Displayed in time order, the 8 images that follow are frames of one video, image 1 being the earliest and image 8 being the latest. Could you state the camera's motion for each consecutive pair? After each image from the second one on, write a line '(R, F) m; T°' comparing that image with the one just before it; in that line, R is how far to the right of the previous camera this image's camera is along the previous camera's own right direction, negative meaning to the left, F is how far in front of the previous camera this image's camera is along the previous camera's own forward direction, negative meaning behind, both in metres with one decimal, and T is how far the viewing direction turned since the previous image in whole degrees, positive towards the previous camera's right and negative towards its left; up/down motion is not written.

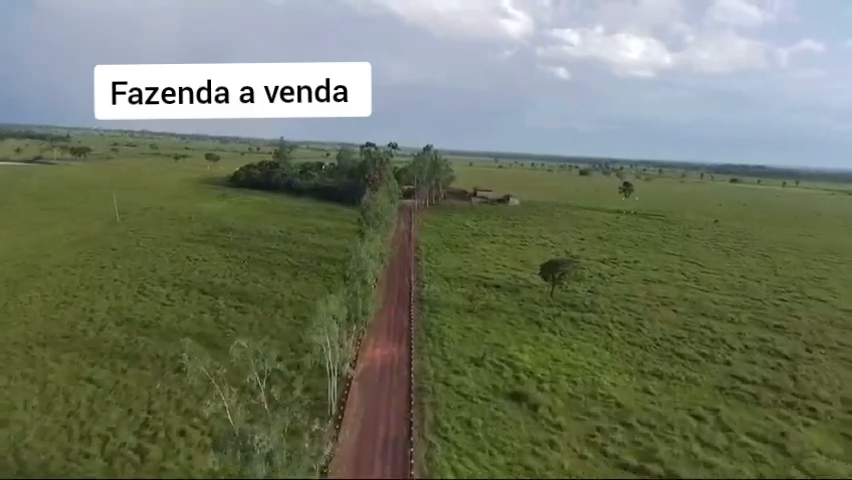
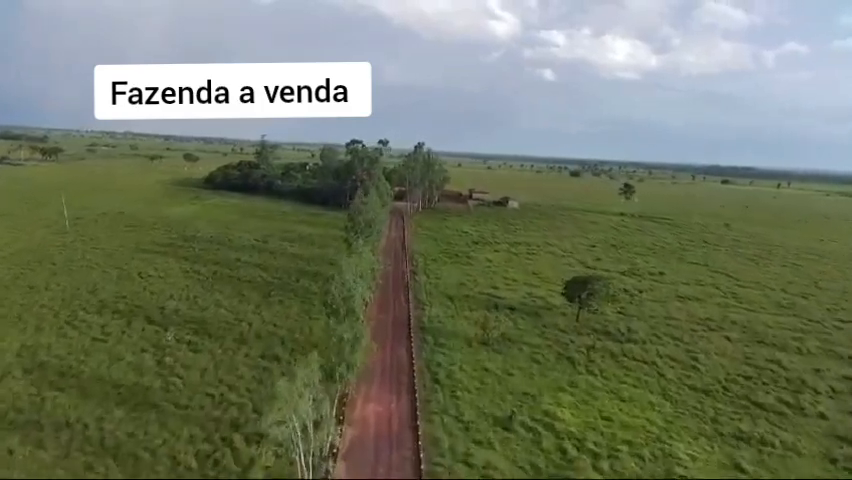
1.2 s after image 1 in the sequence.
(-1.1, +10.8) m; +1°
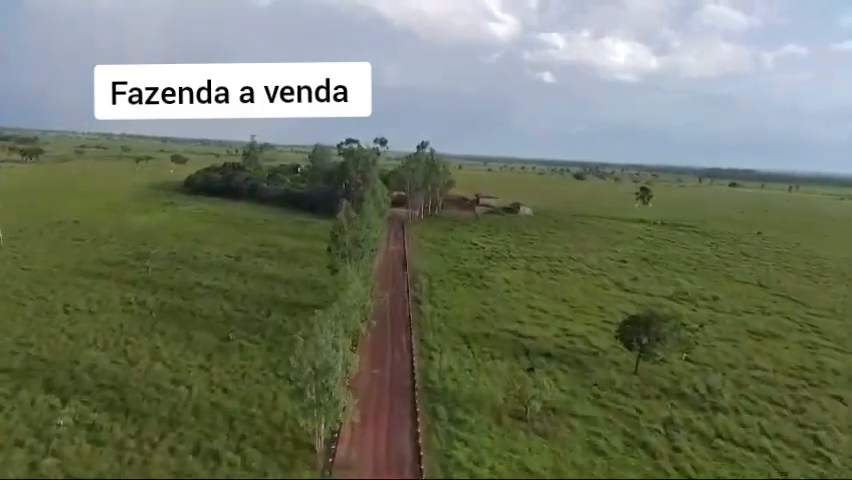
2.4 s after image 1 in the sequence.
(-0.6, +12.8) m; 0°
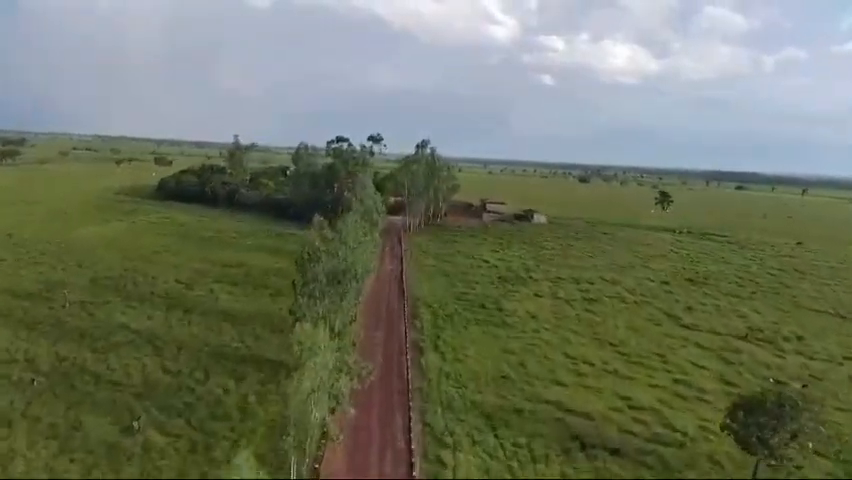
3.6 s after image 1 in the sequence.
(-0.3, +13.5) m; 0°
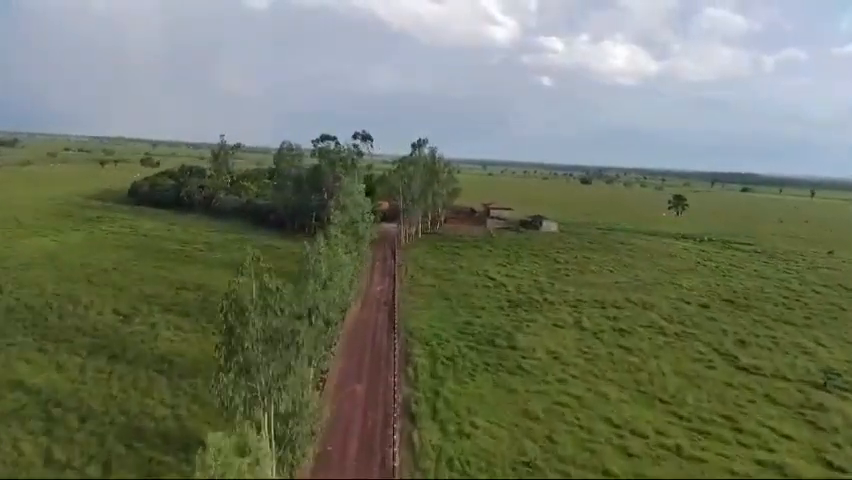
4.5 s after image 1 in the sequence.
(+0.2, +9.8) m; 0°
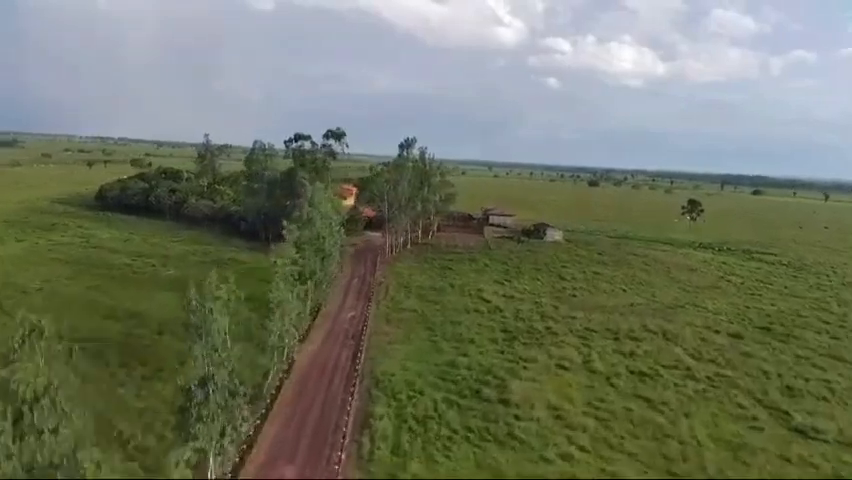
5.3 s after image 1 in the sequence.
(+1.8, +8.5) m; -1°
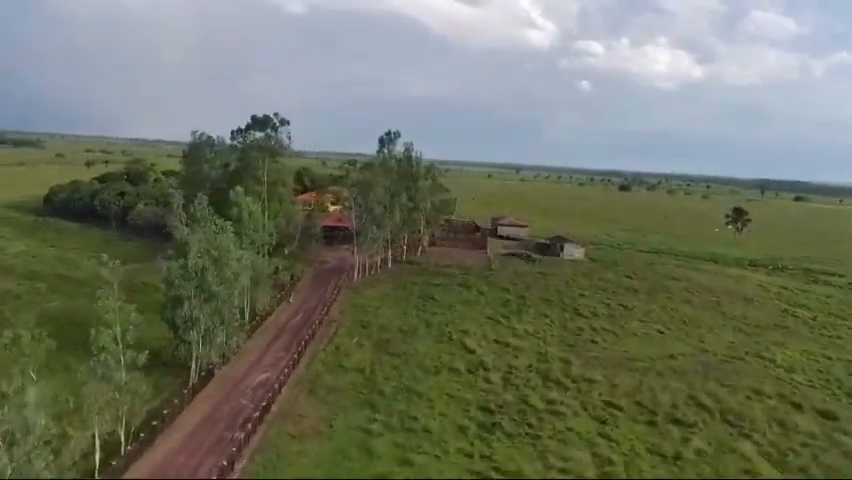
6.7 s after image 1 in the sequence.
(+3.8, +14.4) m; -2°
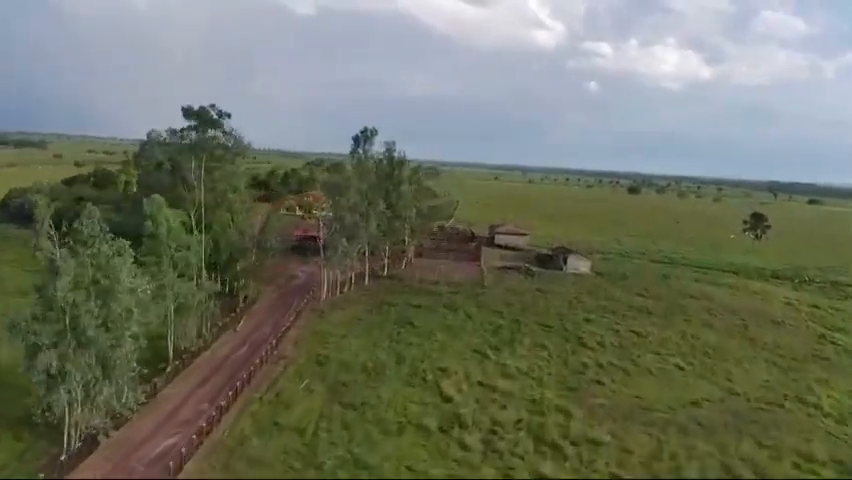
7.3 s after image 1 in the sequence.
(+1.9, +7.3) m; -1°
